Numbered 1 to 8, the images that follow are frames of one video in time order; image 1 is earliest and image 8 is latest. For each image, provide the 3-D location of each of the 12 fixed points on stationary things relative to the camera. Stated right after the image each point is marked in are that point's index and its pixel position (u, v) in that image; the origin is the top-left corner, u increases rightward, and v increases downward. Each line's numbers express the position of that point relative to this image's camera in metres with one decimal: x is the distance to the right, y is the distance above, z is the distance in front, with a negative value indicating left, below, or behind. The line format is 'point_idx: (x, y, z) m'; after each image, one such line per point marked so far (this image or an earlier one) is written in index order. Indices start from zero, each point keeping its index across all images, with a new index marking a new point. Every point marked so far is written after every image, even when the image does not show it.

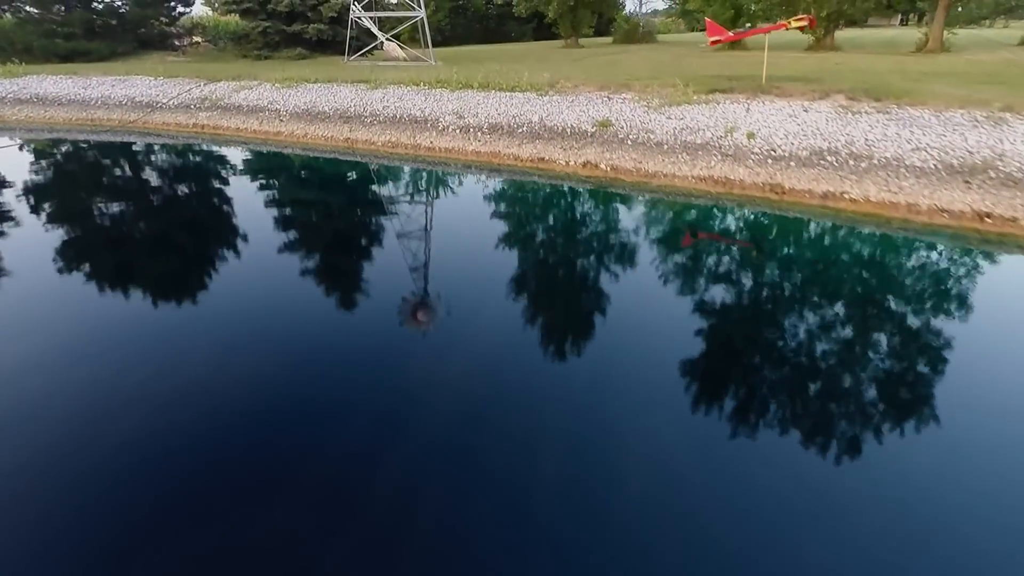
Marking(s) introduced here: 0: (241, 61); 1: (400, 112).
0: (-7.0, +5.9, +15.3) m
1: (-1.6, +2.4, +7.9) m
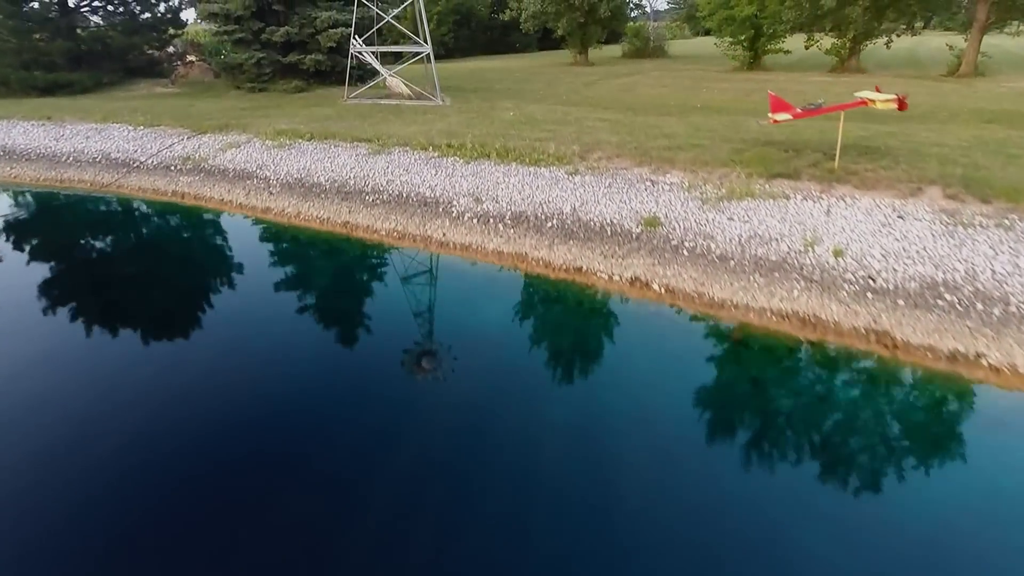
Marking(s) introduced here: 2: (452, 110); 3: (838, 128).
0: (-6.7, +4.7, +14.3) m
1: (-1.4, +1.2, +6.9) m
2: (-1.2, +3.3, +11.0) m
3: (+4.9, +2.4, +8.8) m
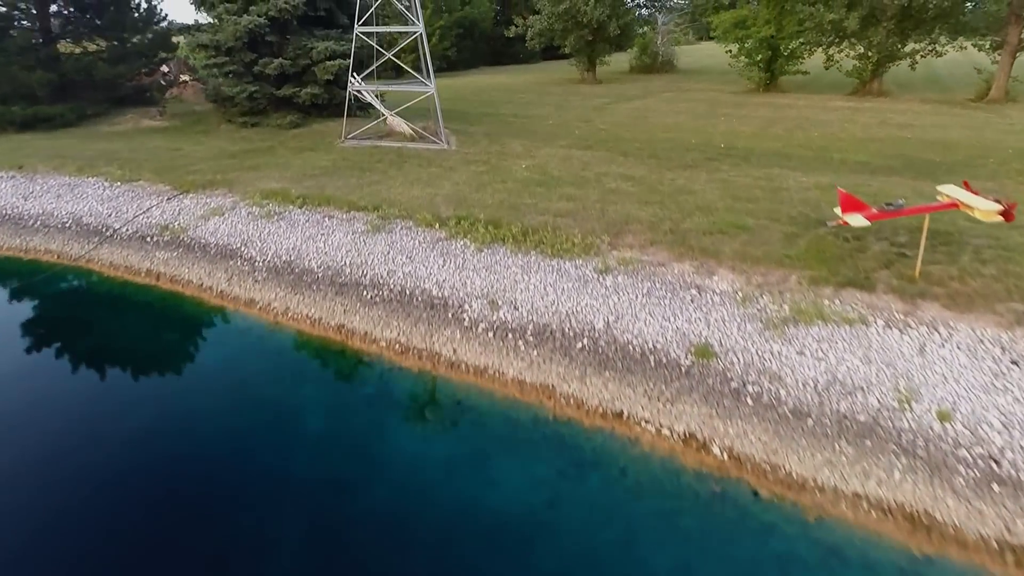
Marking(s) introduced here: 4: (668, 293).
0: (-6.5, +3.6, +13.4) m
1: (-1.2, +0.1, +6.0) m
2: (-1.0, +2.2, +10.1) m
3: (+5.1, +1.3, +7.9) m
4: (+1.4, -0.1, +5.2) m
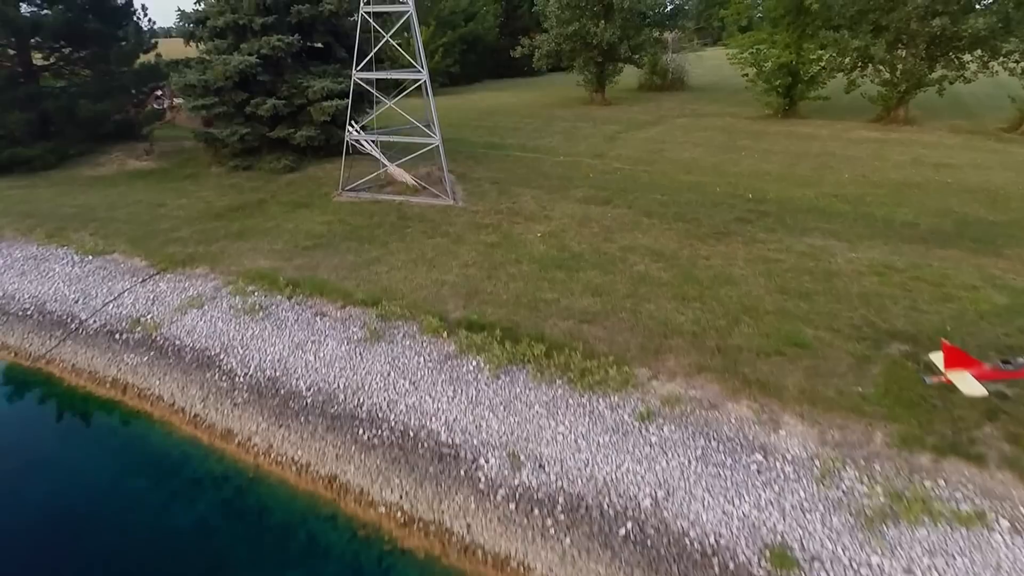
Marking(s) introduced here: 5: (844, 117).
0: (-6.3, +2.4, +12.5) m
1: (-1.0, -1.1, +5.1) m
2: (-0.7, +1.0, +9.2) m
3: (+5.3, +0.1, +7.0) m
4: (+1.6, -1.2, +4.3) m
5: (+11.1, +5.7, +19.6) m
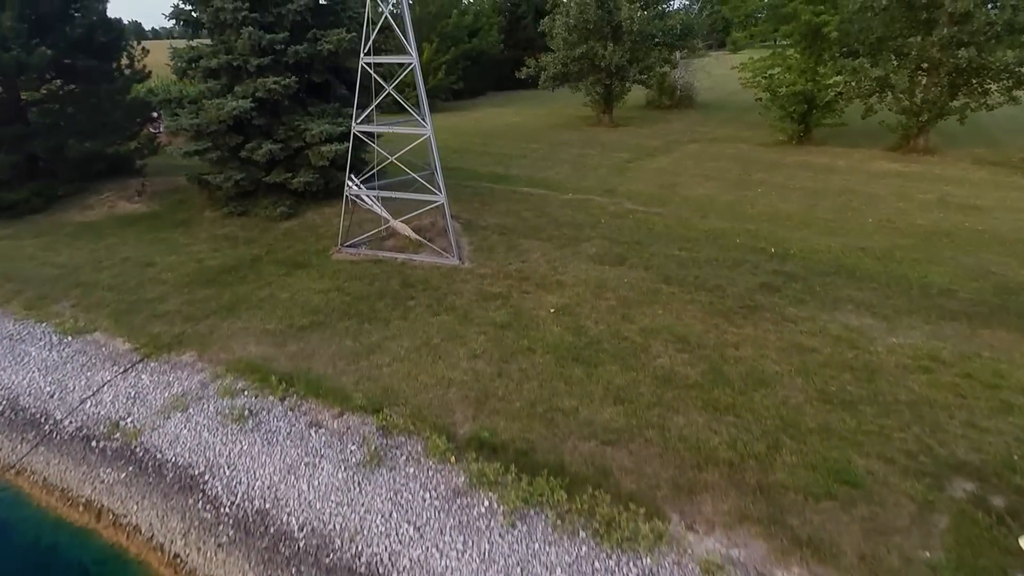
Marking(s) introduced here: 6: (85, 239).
0: (-6.2, +1.4, +11.9) m
1: (-0.8, -2.2, +4.5) m
2: (-0.6, 0.0, +8.6) m
3: (+5.5, -1.0, +6.4) m
4: (+1.7, -2.3, +3.7) m
5: (+11.3, +4.7, +18.9) m
6: (-8.0, +0.9, +11.0) m
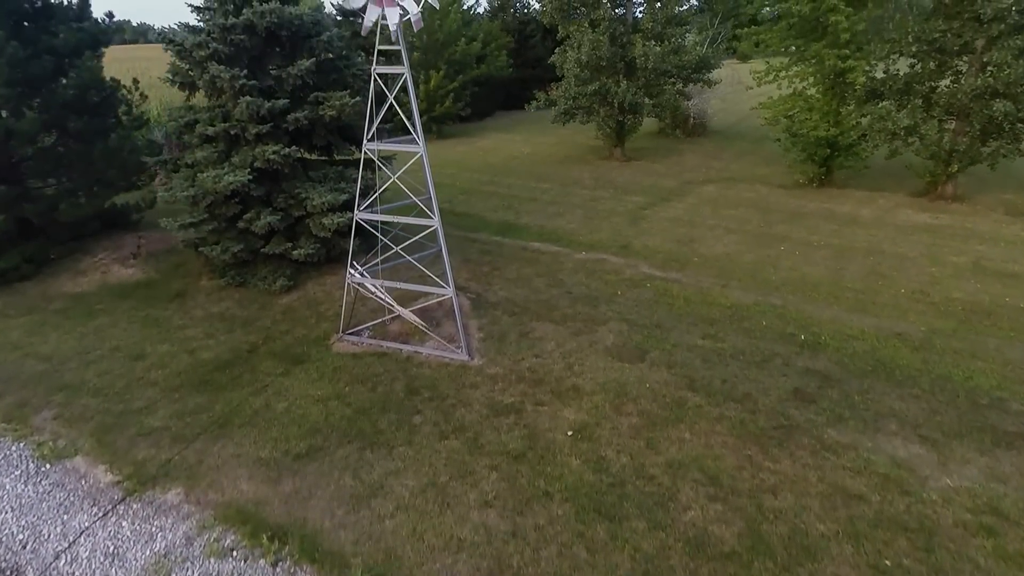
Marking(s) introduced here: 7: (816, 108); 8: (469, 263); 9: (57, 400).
0: (-5.9, -0.1, +11.4) m
1: (-0.7, -3.7, +3.9) m
2: (-0.4, -1.5, +8.0) m
3: (+5.6, -2.5, +5.7) m
4: (+1.8, -3.8, +3.0) m
5: (+11.6, +3.1, +18.2) m
6: (-7.8, -0.5, +10.5) m
7: (+9.2, +5.4, +17.7) m
8: (-1.0, +0.6, +13.2) m
9: (-6.3, -1.6, +8.2) m
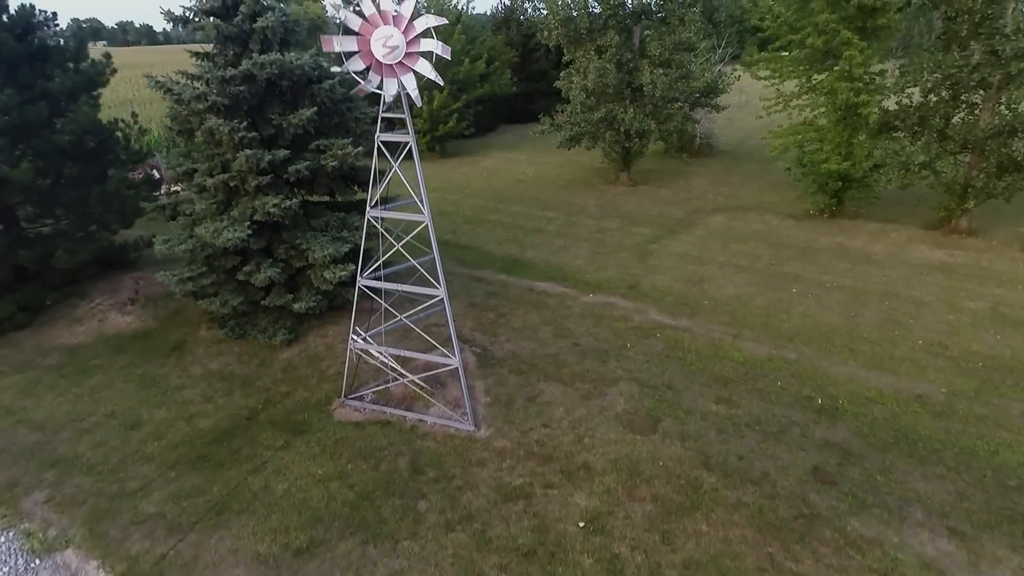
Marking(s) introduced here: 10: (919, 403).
0: (-5.8, -1.1, +11.1) m
1: (-0.6, -4.7, +3.6) m
2: (-0.3, -2.5, +7.7) m
3: (+5.7, -3.5, +5.4) m
4: (+1.9, -4.9, +2.7) m
5: (+11.8, +2.1, +17.8) m
6: (-7.7, -1.5, +10.2) m
7: (+9.3, +4.4, +17.3) m
8: (-0.8, -0.4, +12.9) m
9: (-6.2, -2.6, +7.9) m
10: (+6.7, -1.9, +9.6) m
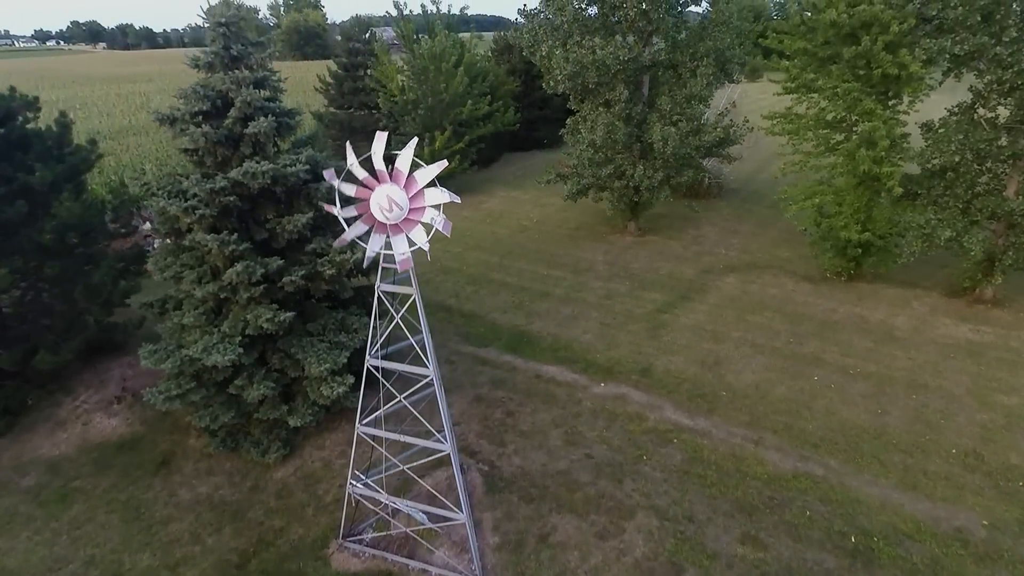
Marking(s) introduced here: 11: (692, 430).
0: (-5.7, -3.1, +10.4) m
1: (-0.5, -6.7, +2.9) m
2: (-0.1, -4.5, +7.0) m
3: (+5.9, -5.5, +4.8) m
4: (+2.1, -6.9, +2.1) m
5: (+11.9, +0.1, +17.2) m
6: (-7.5, -3.5, +9.5) m
7: (+9.5, +2.4, +16.6) m
8: (-0.7, -2.4, +12.2) m
9: (-6.1, -4.5, +7.2) m
10: (+6.9, -3.9, +8.9) m
11: (+3.6, -2.8, +11.5) m
